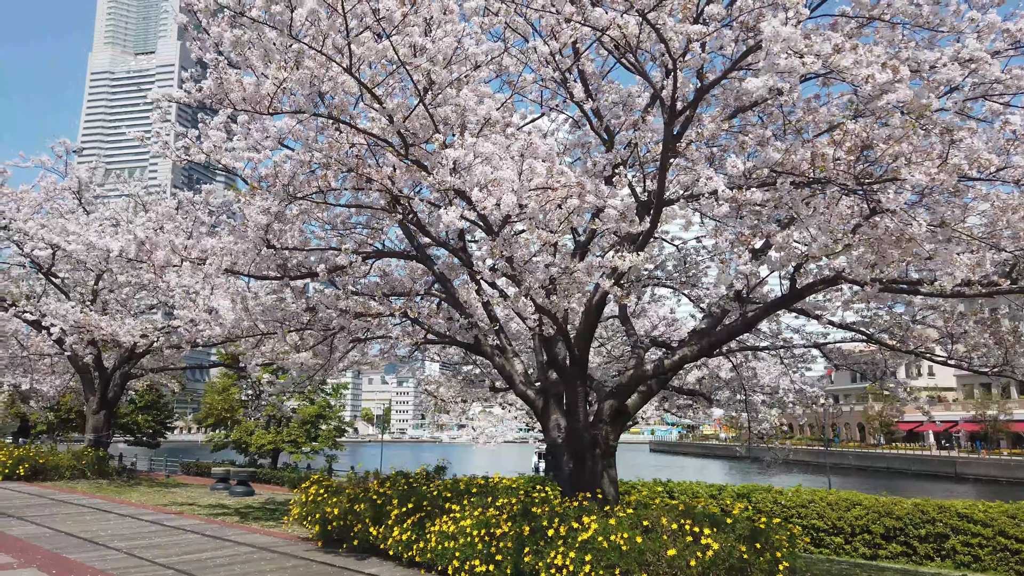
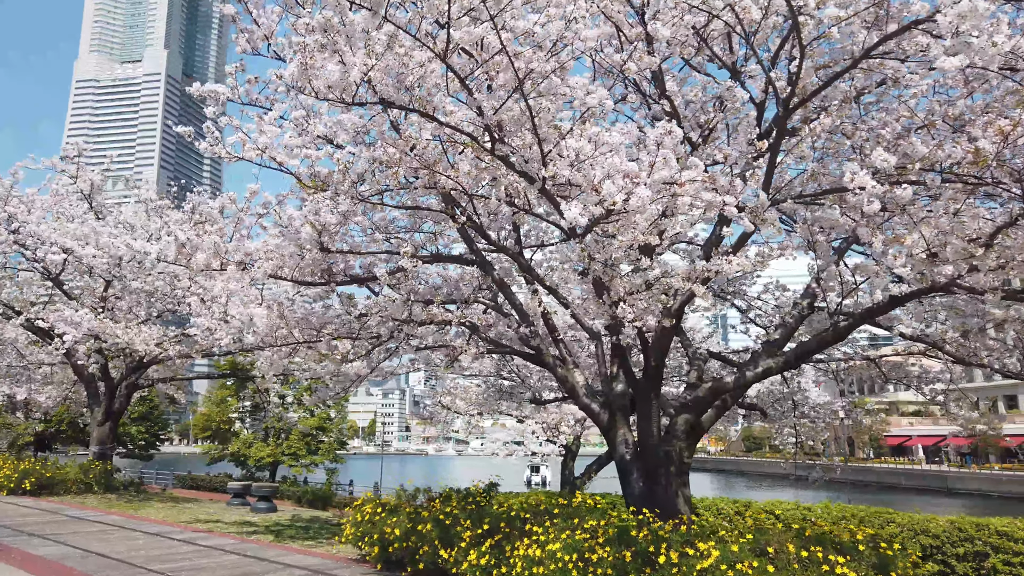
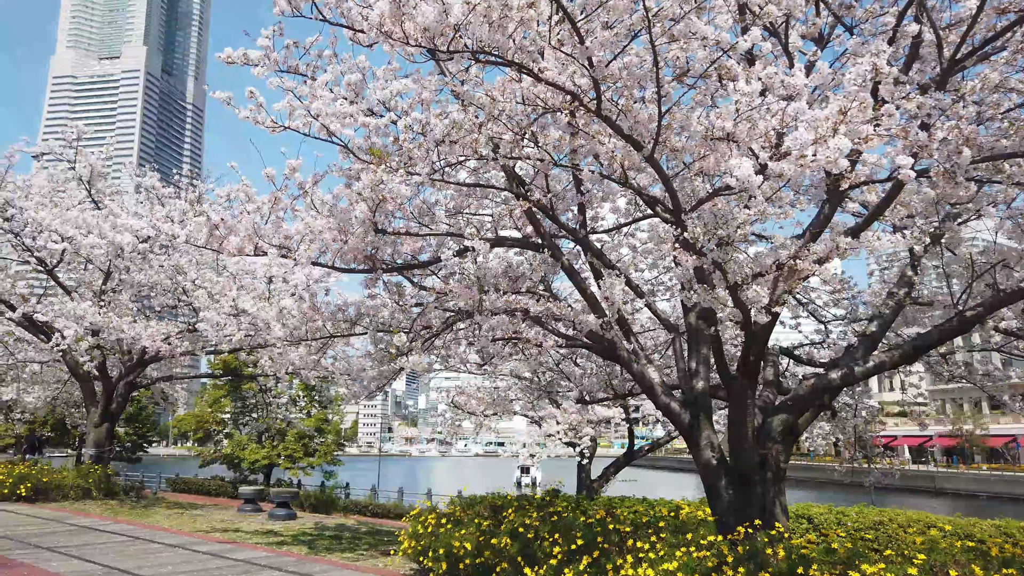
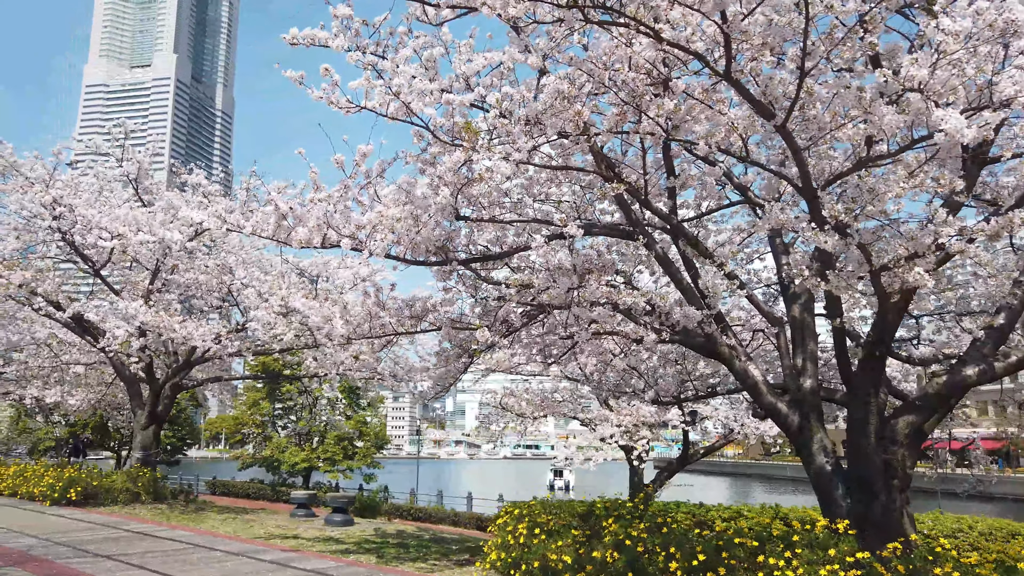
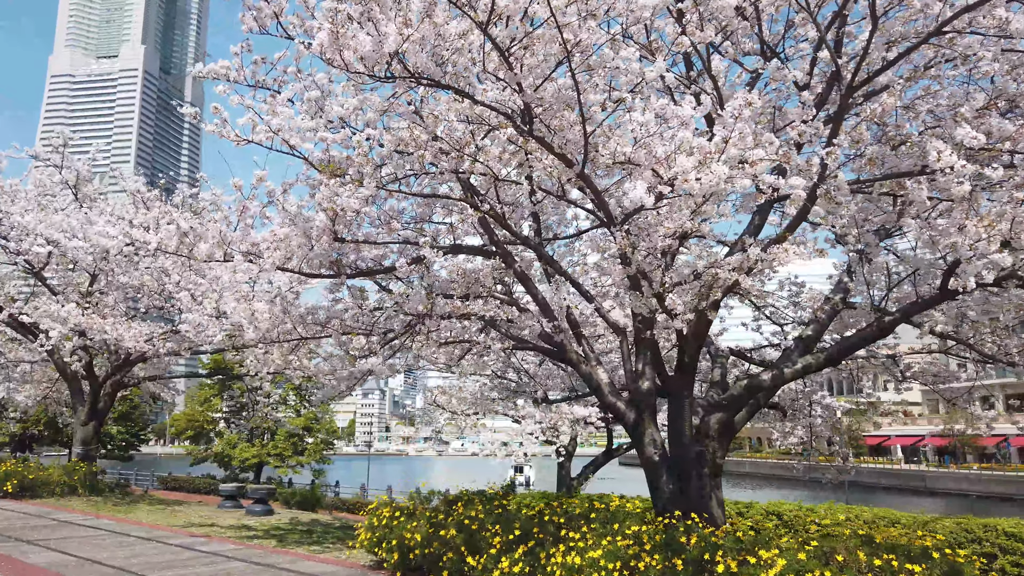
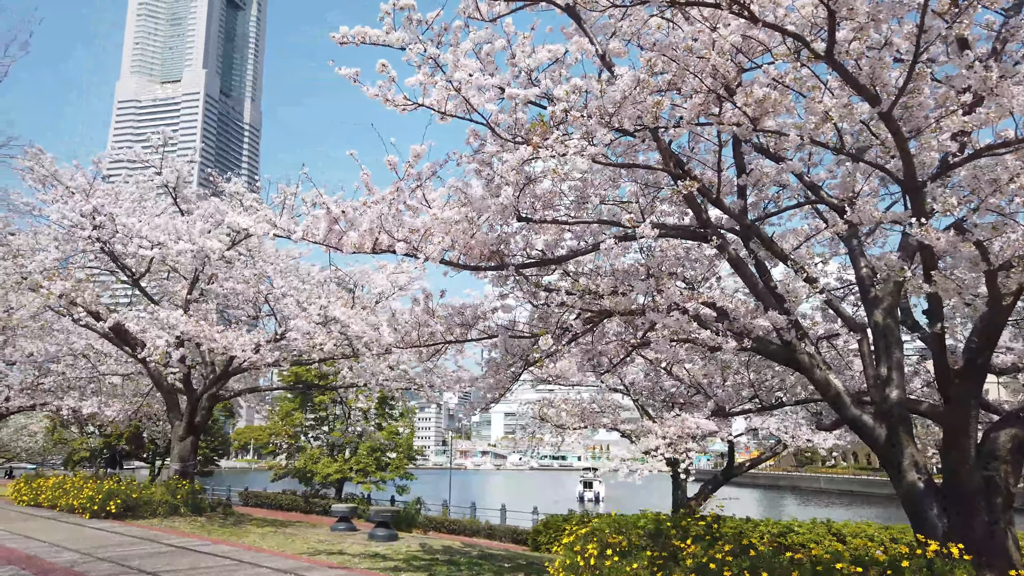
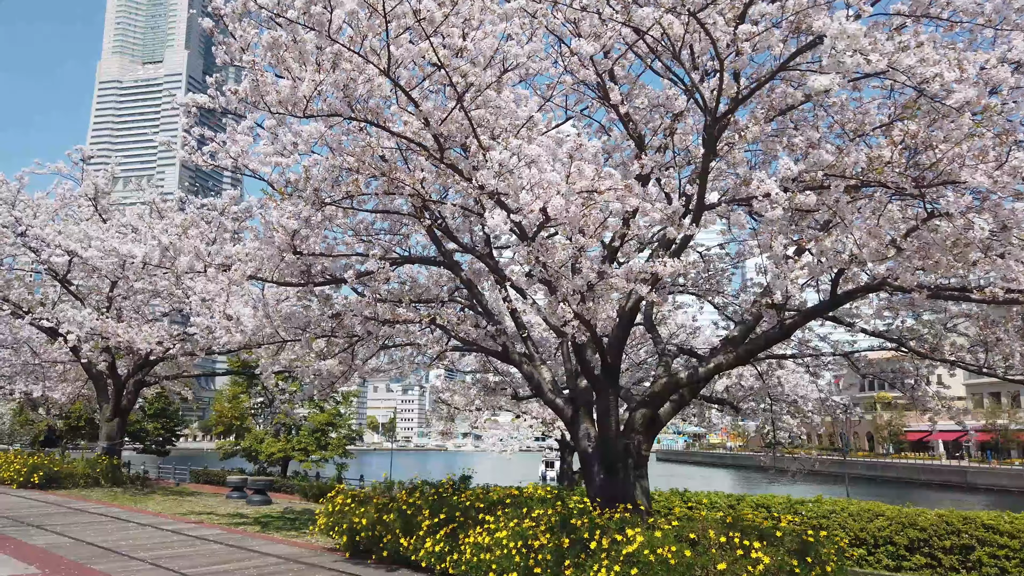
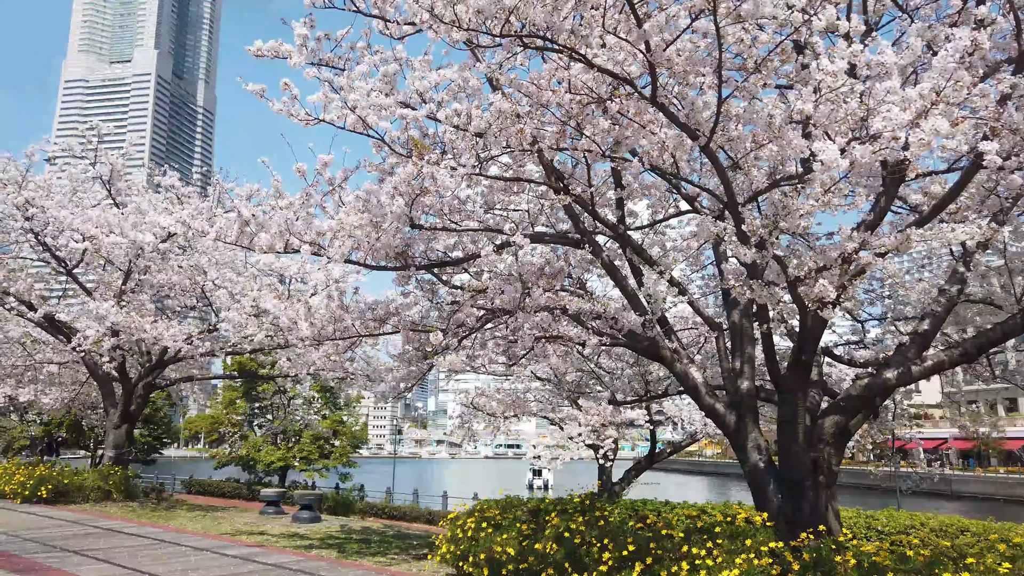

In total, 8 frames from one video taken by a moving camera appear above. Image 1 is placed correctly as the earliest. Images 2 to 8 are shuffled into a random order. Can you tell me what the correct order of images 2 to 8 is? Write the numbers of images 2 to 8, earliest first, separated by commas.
7, 2, 5, 3, 8, 4, 6
